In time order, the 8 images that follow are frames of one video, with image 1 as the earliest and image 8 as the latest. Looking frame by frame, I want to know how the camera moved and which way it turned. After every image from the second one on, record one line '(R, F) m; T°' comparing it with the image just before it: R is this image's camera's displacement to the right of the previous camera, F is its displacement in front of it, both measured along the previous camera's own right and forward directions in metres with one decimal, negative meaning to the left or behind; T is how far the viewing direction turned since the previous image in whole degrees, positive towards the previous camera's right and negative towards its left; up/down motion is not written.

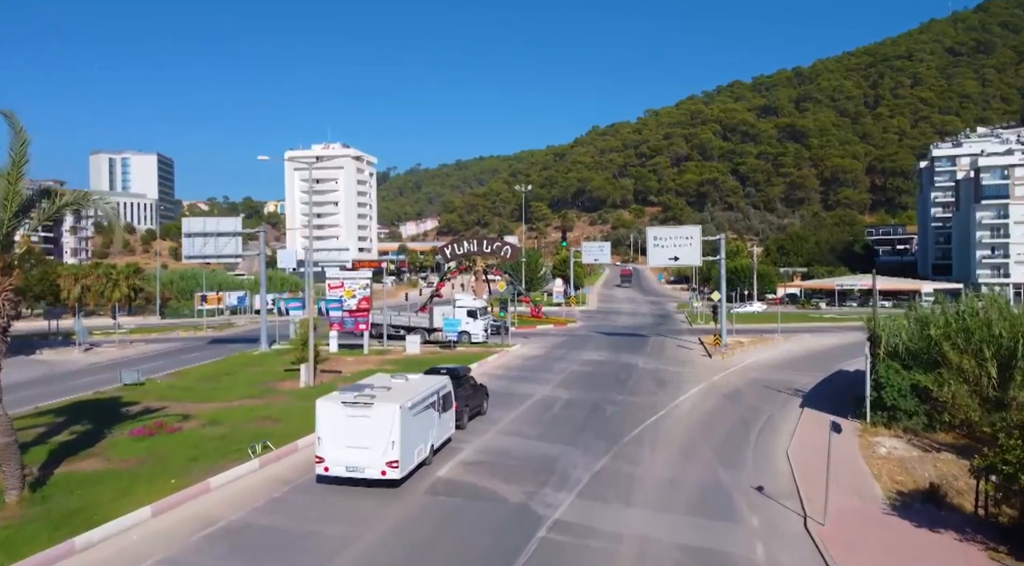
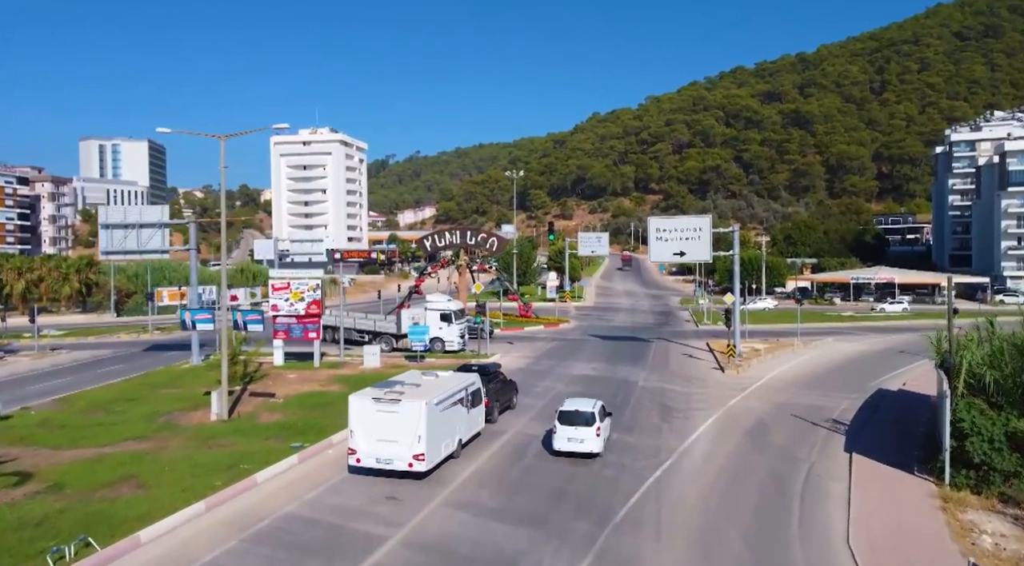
(+1.0, +5.9) m; 0°
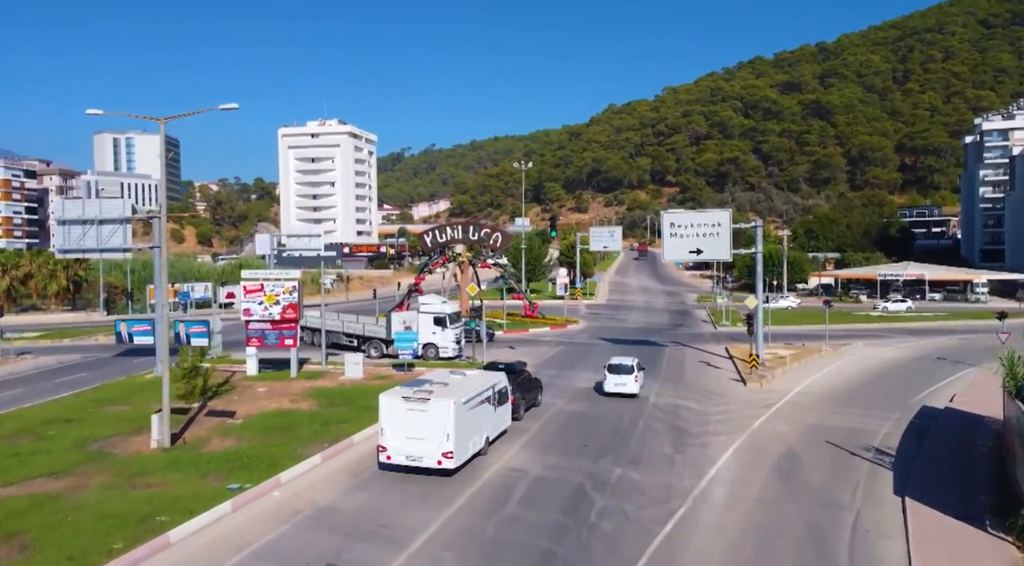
(+0.7, +3.3) m; -1°
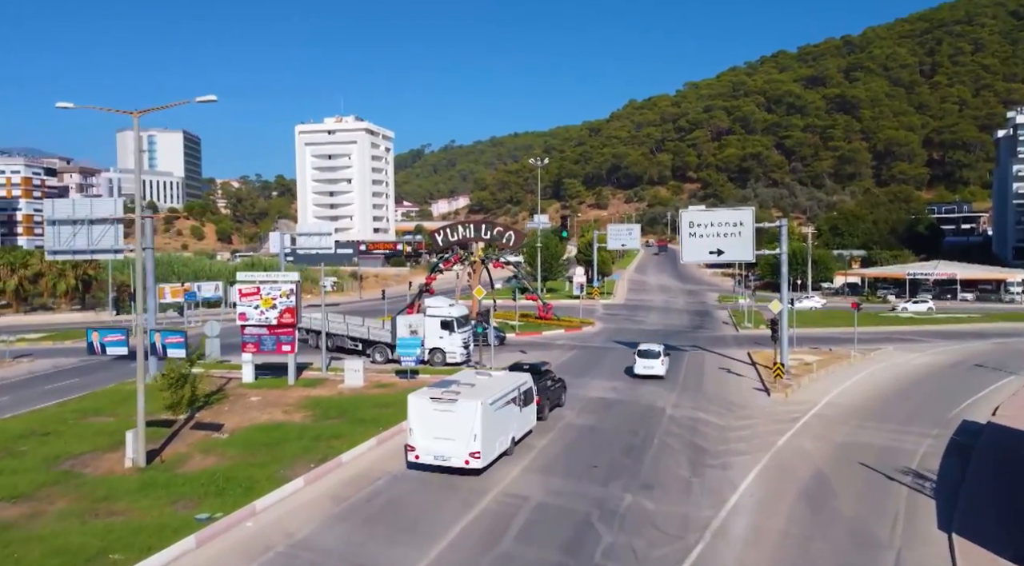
(+0.4, +1.6) m; -2°
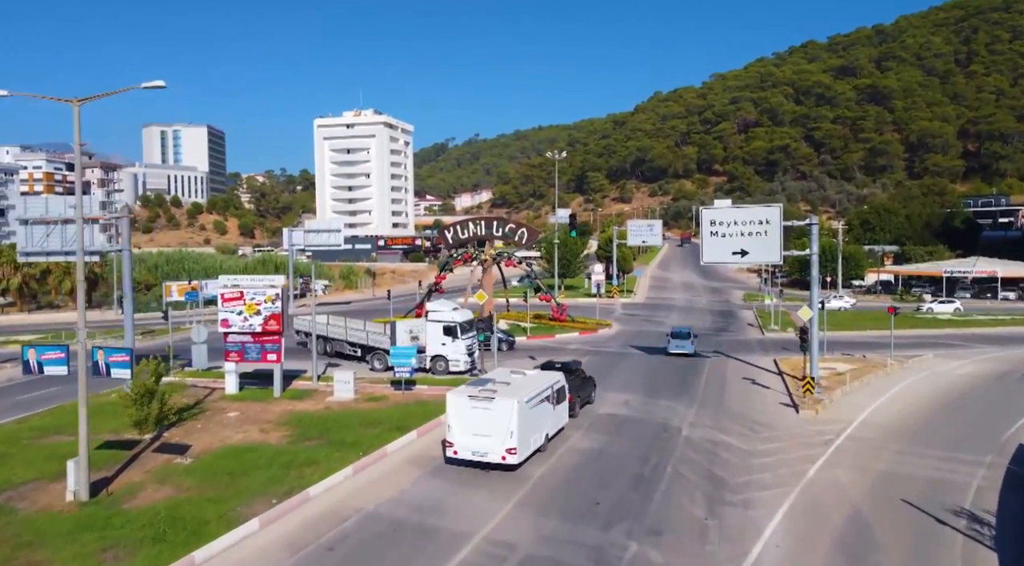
(+0.7, +2.3) m; -2°
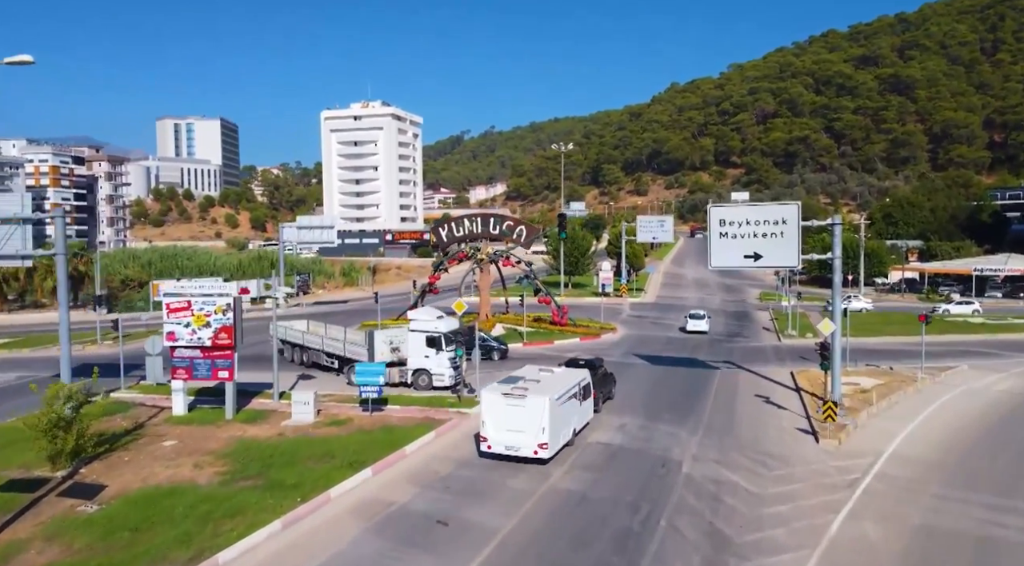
(+1.1, +3.0) m; -1°
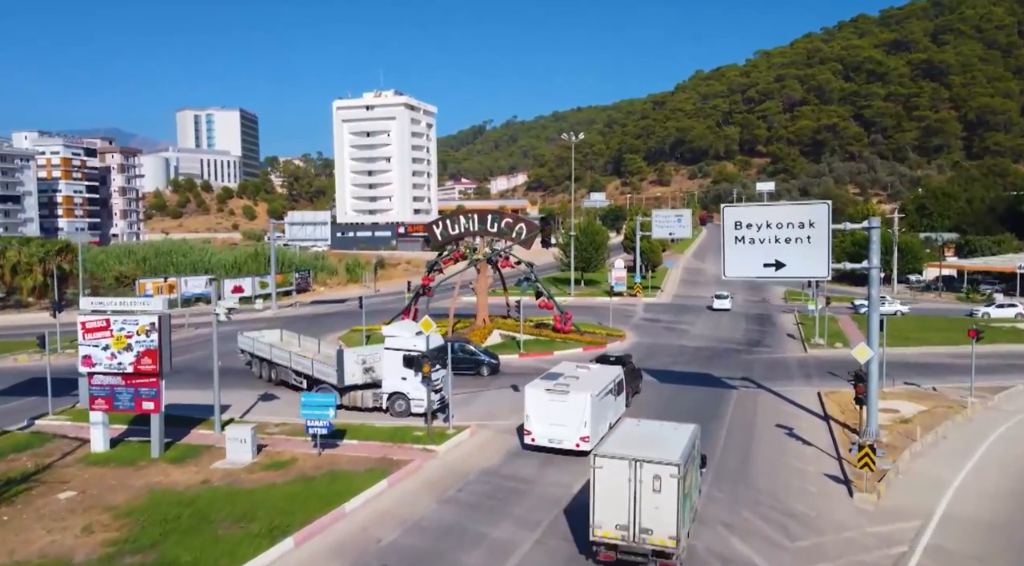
(+1.3, +3.7) m; -2°
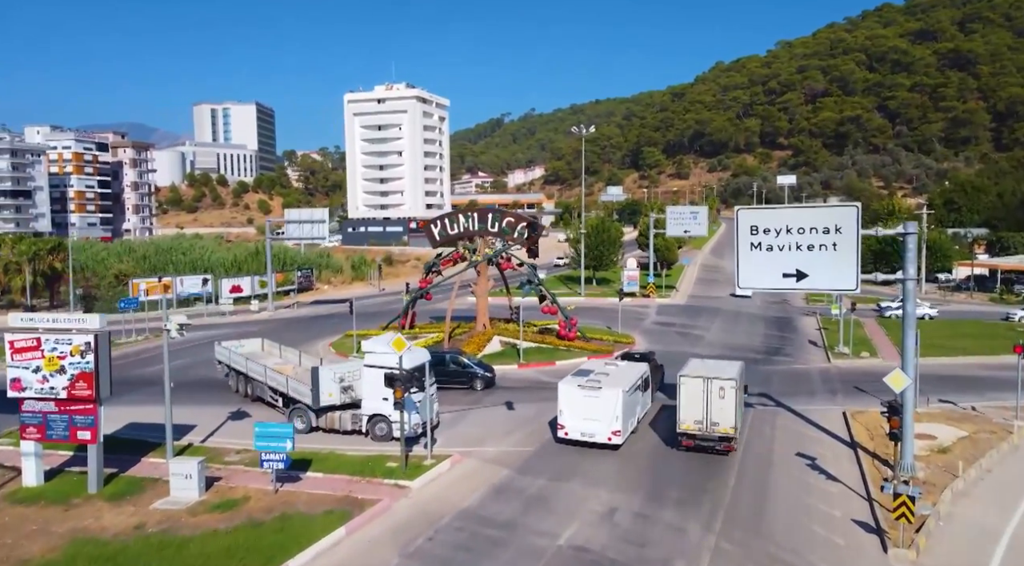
(+0.9, +2.5) m; -1°
